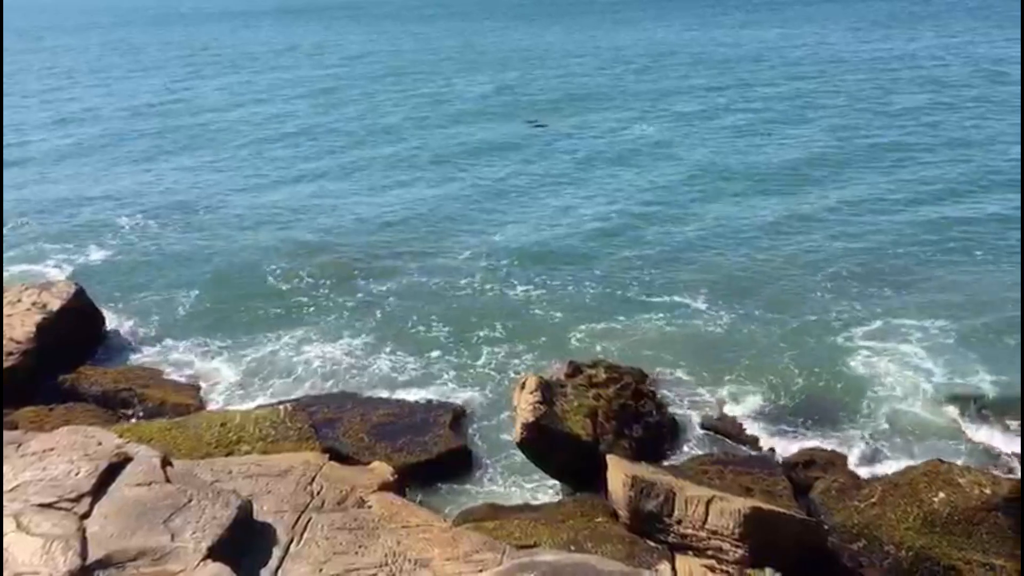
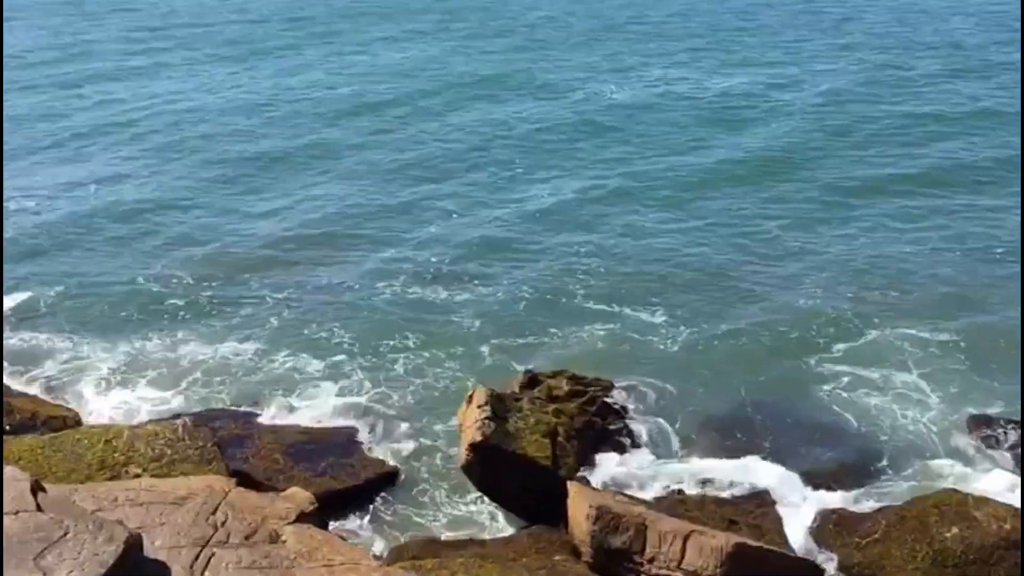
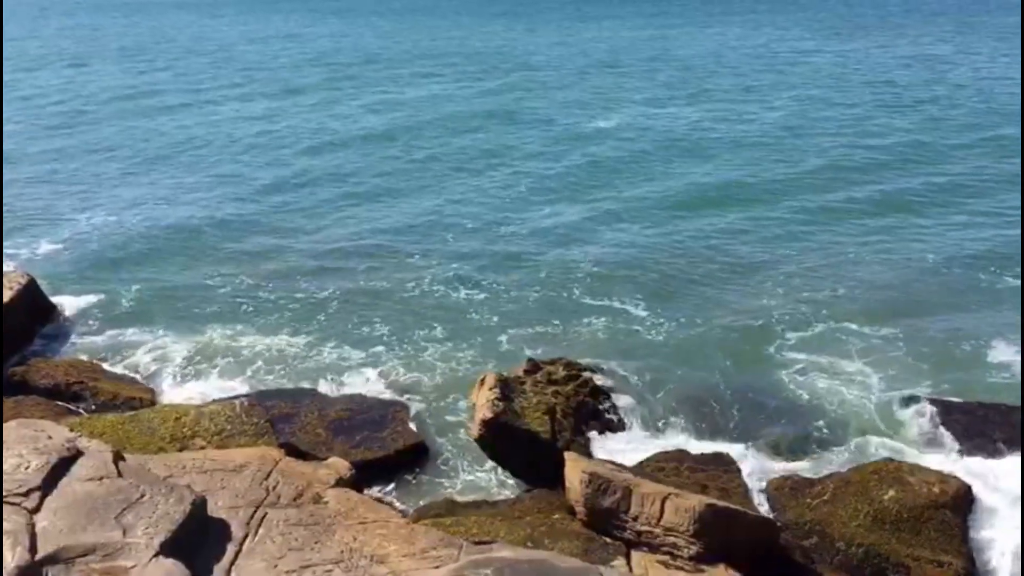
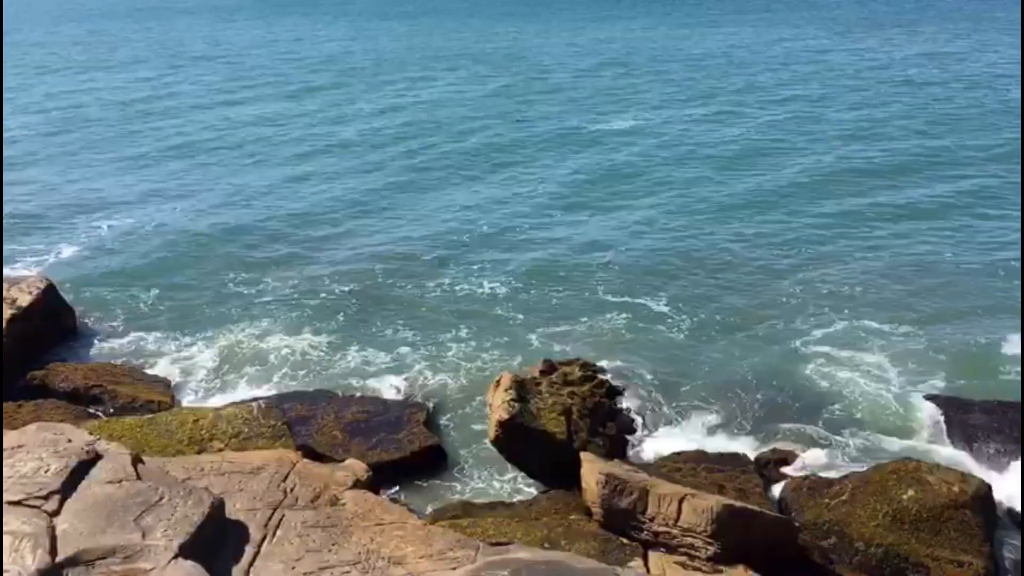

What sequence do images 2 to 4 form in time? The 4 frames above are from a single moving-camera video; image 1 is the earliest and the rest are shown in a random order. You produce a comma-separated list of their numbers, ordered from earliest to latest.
4, 3, 2
